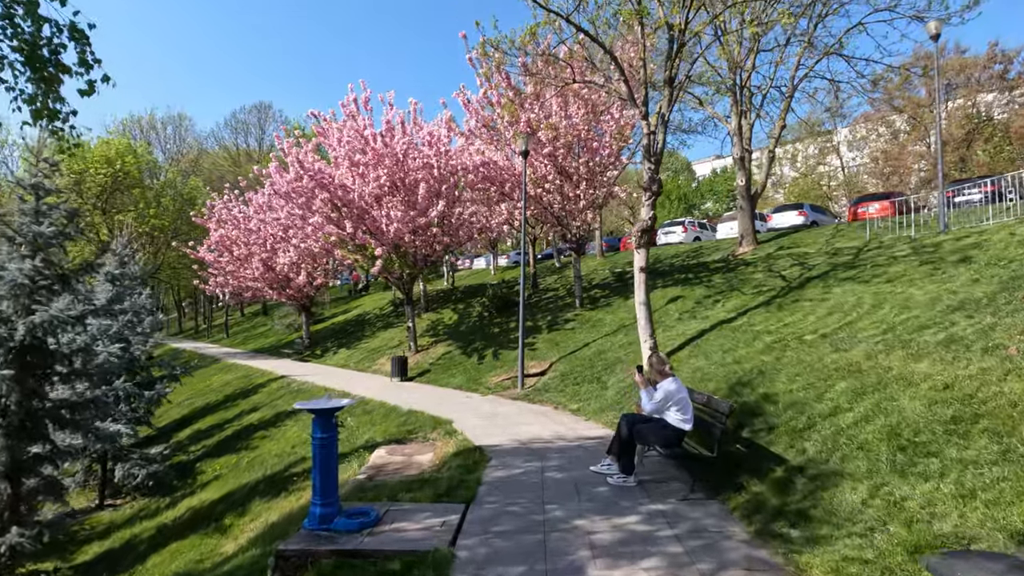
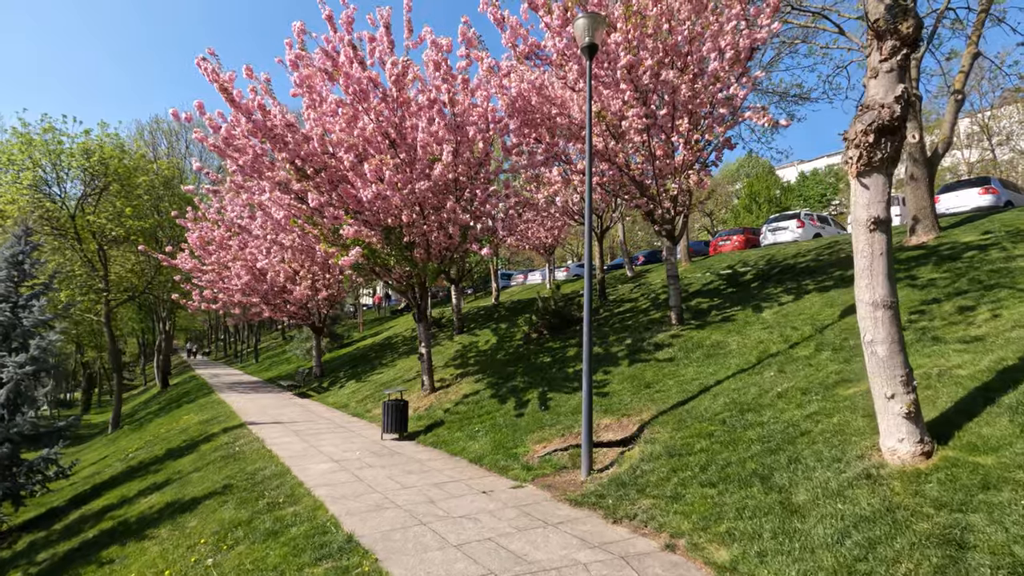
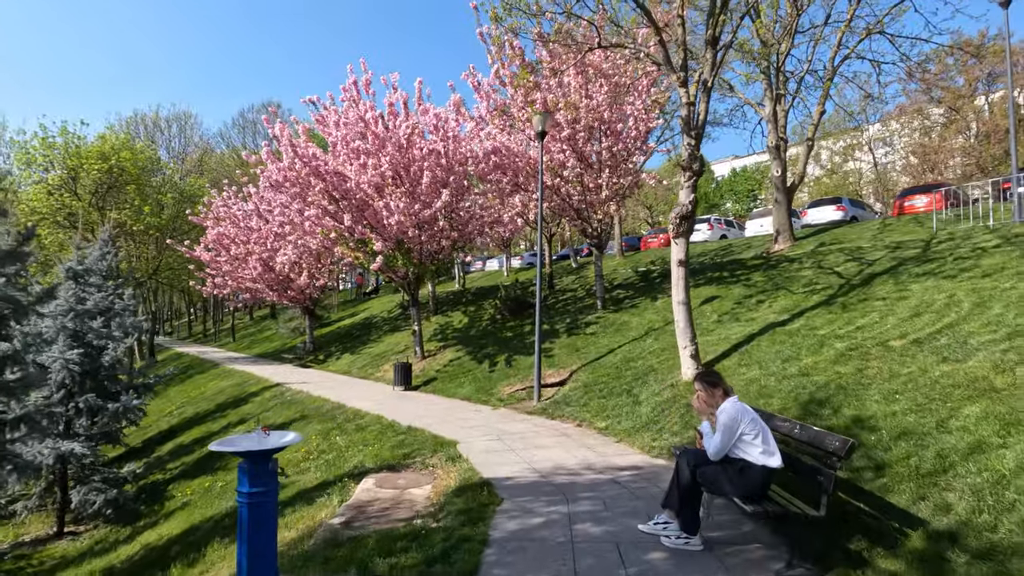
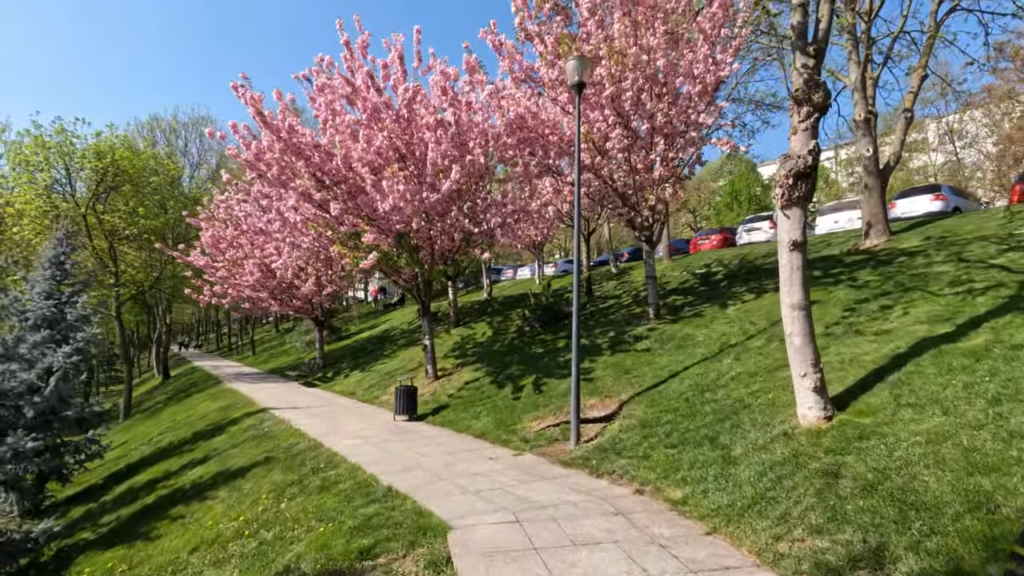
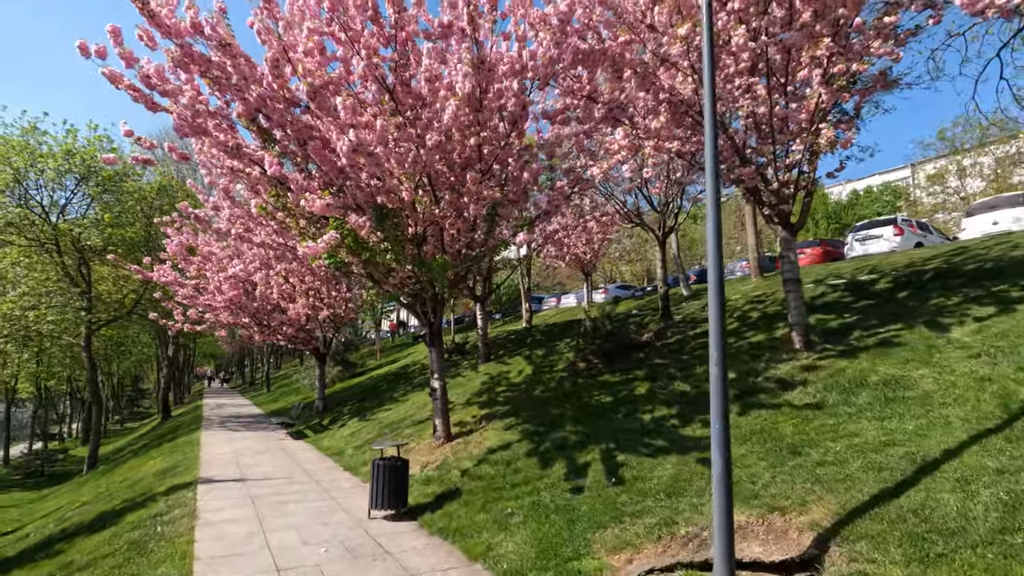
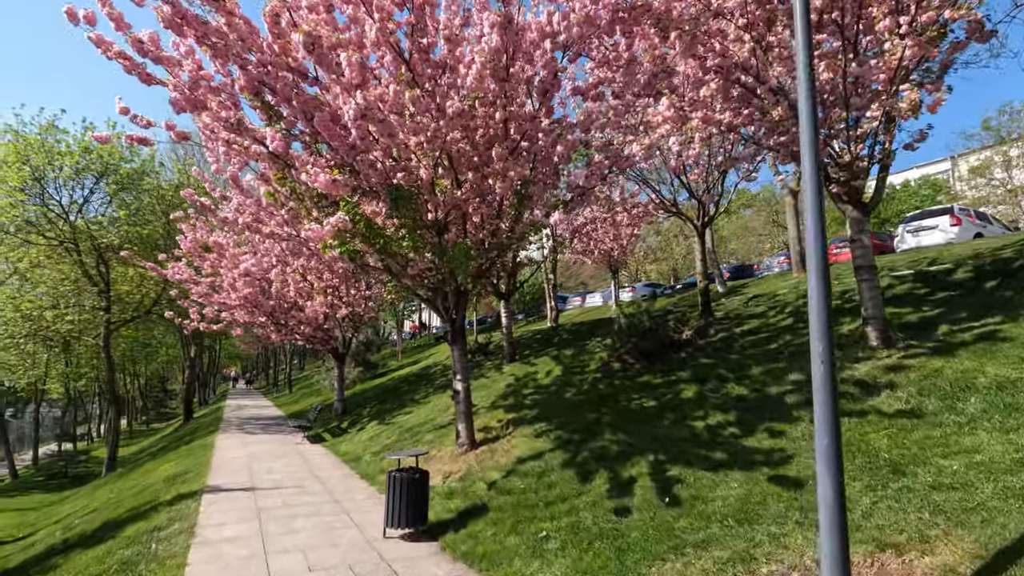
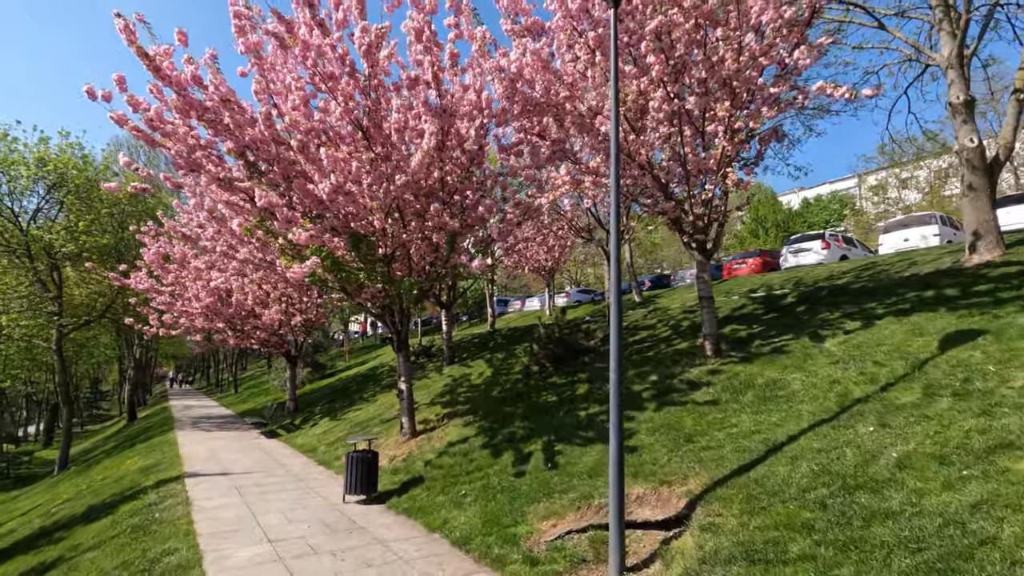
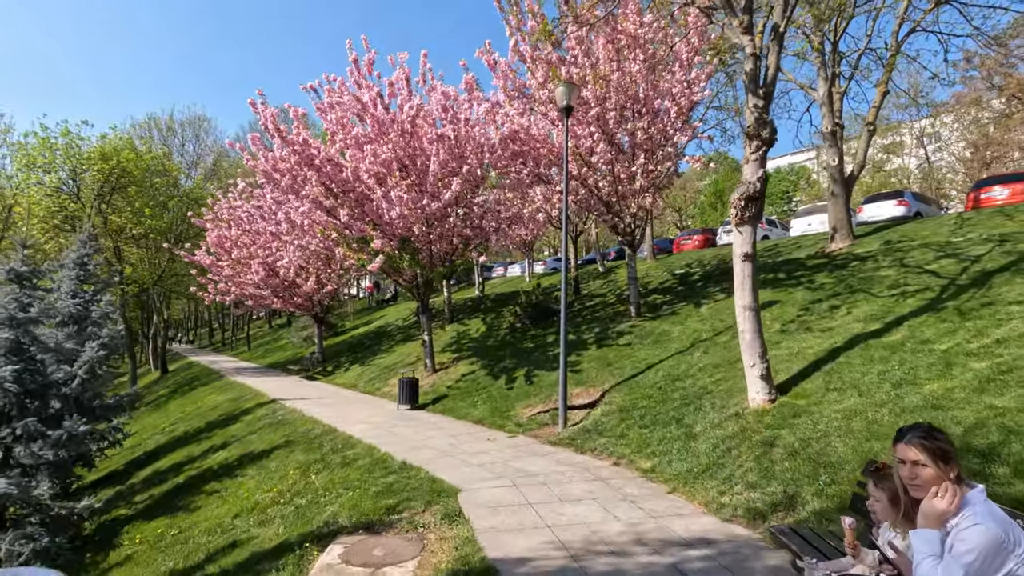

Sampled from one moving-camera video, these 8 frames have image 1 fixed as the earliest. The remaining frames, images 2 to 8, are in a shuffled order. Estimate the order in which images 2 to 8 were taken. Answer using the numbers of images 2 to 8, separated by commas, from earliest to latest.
3, 8, 4, 2, 7, 5, 6
